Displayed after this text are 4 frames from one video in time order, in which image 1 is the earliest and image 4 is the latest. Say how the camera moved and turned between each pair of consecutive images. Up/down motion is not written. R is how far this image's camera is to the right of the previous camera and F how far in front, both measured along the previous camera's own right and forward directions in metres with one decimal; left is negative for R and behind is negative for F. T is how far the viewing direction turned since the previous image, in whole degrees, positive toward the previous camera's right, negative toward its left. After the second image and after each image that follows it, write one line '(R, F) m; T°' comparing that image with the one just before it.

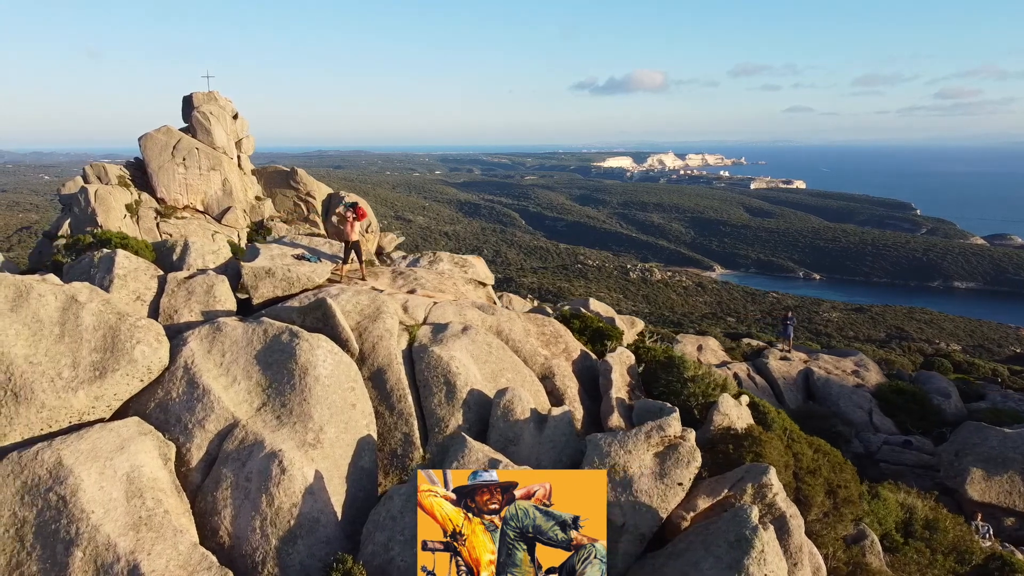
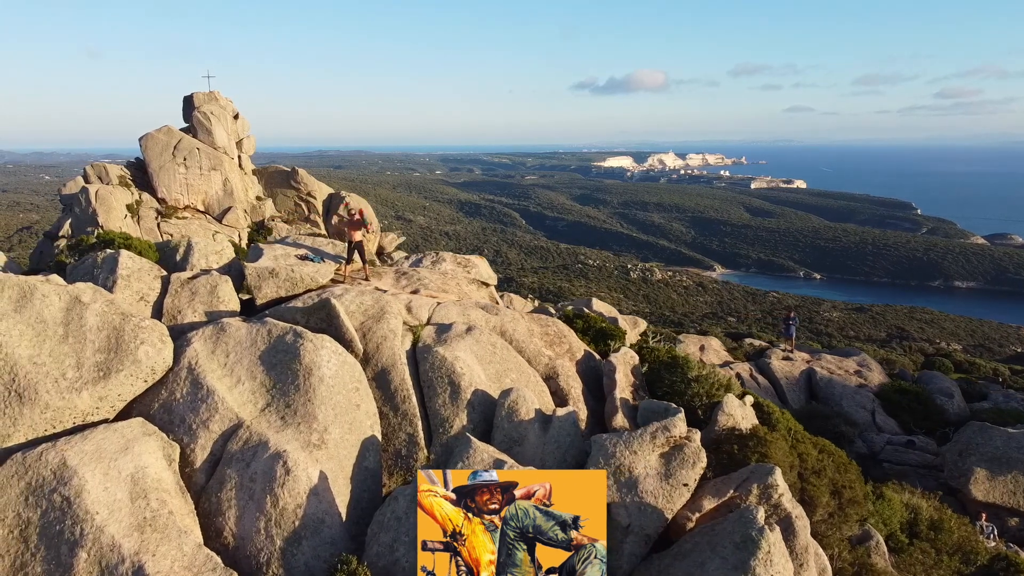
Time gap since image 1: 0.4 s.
(0.0, 0.0) m; 0°
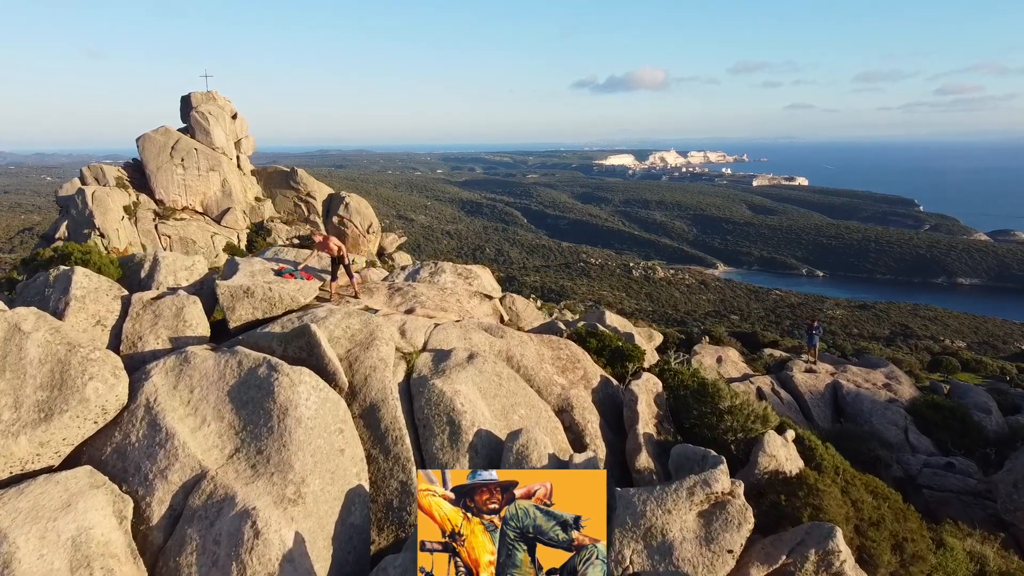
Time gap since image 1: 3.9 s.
(-0.1, +1.4) m; 0°
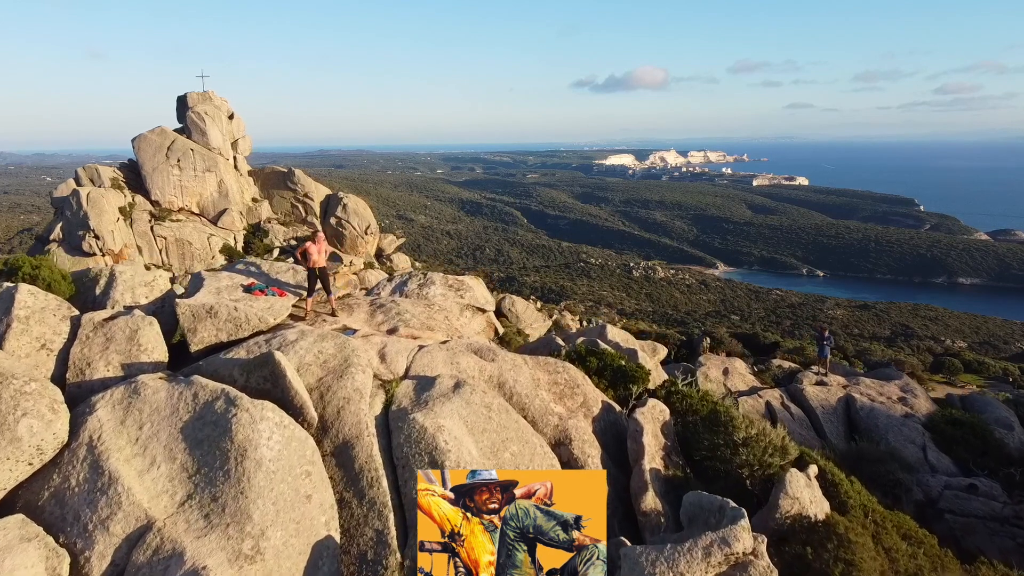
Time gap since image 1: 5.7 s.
(+0.1, +1.0) m; 0°
